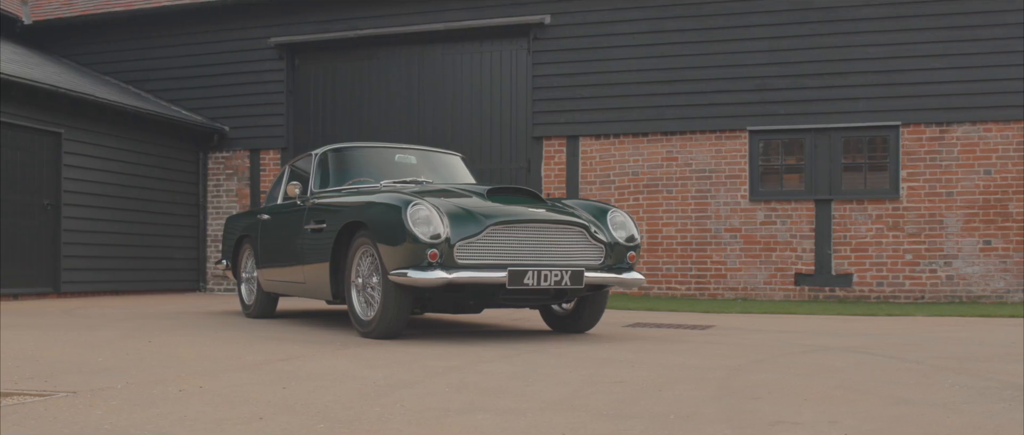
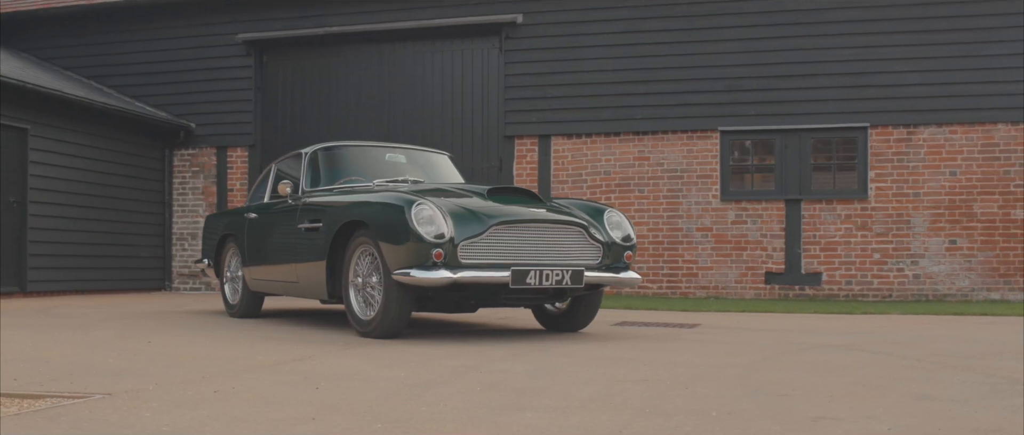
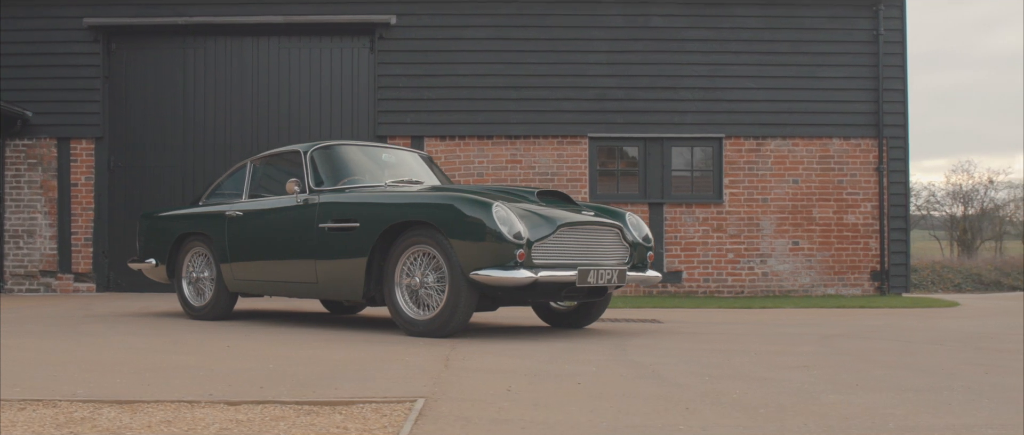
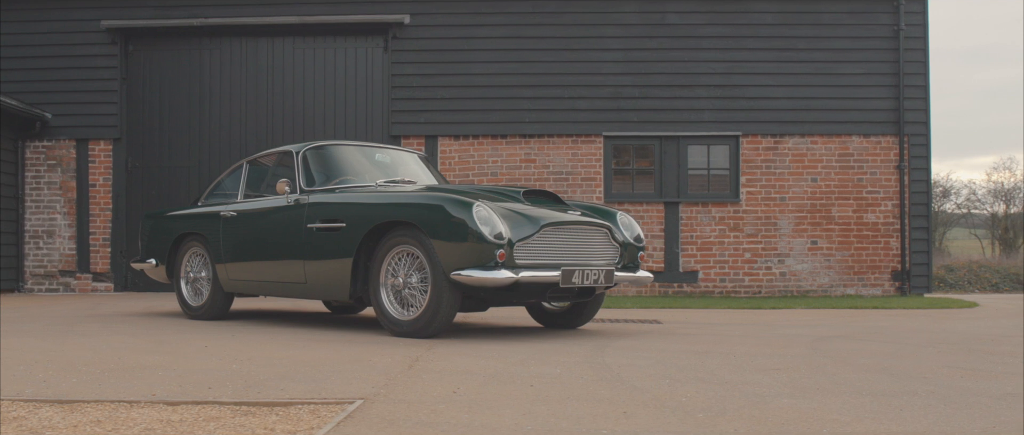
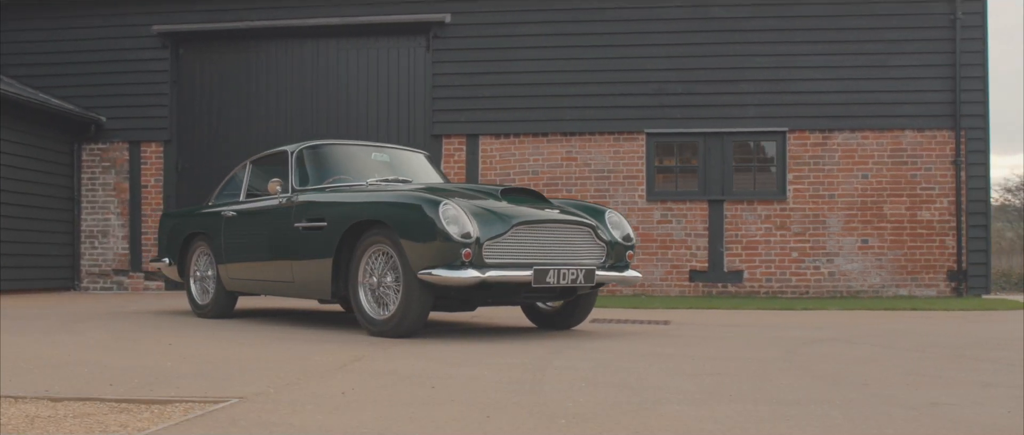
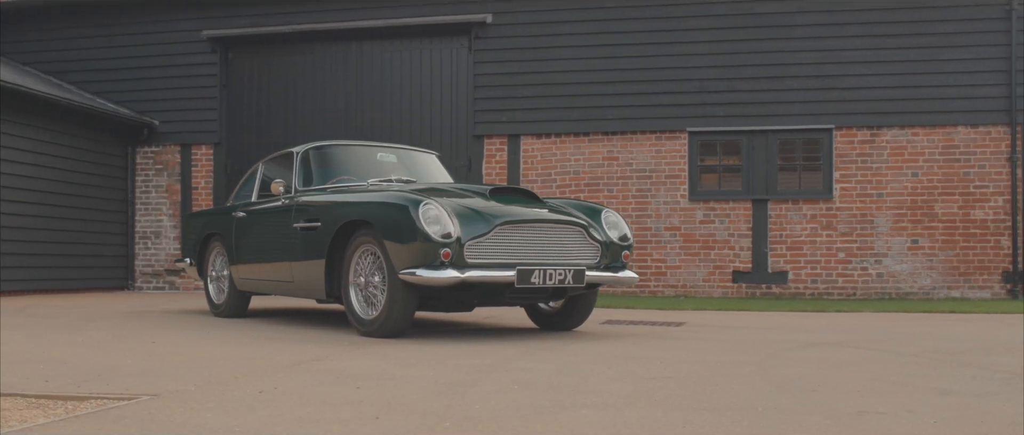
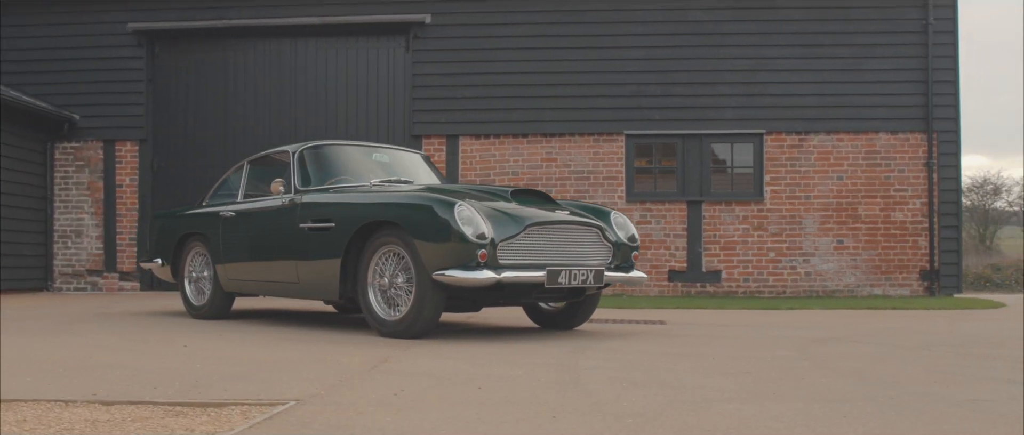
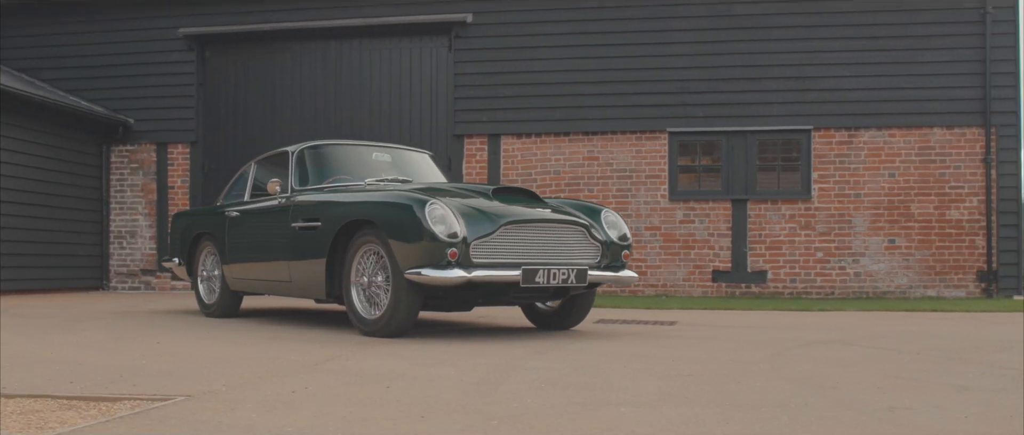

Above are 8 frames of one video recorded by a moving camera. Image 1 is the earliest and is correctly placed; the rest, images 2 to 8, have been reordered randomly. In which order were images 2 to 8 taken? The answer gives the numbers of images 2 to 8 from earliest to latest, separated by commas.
2, 6, 8, 5, 7, 4, 3
